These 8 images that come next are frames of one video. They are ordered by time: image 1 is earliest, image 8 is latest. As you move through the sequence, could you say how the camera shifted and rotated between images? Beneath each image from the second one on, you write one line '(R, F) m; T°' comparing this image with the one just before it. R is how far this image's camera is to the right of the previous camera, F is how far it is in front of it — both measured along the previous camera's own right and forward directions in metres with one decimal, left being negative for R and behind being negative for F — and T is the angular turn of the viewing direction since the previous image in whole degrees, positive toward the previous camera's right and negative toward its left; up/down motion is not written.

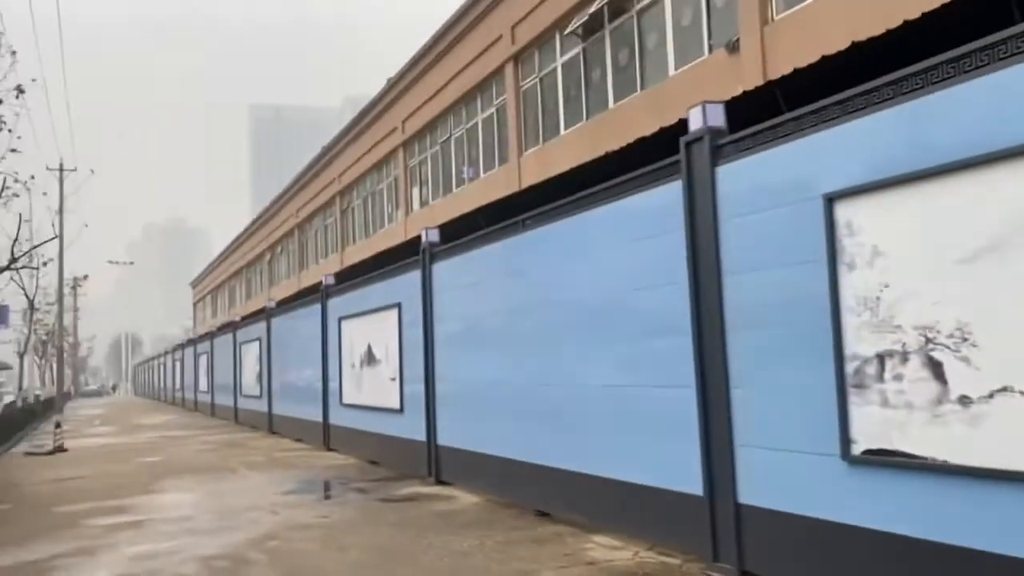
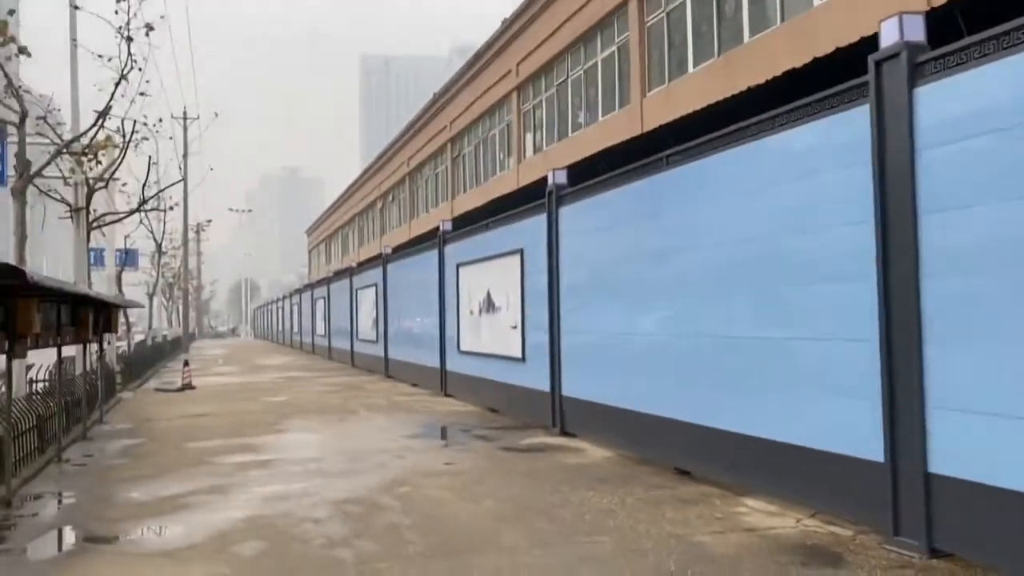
(-0.4, +0.6) m; -7°
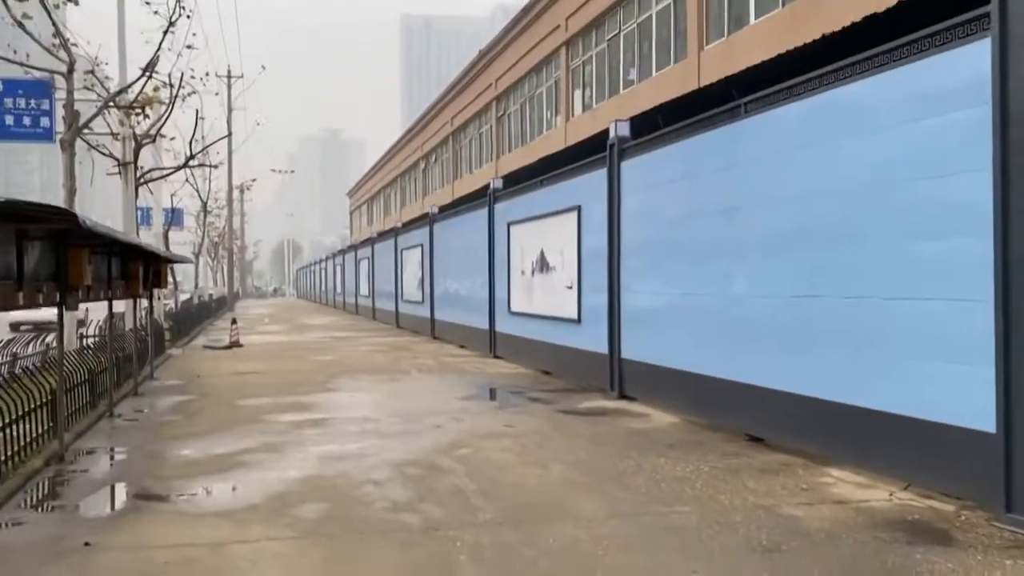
(-0.3, +0.5) m; -3°
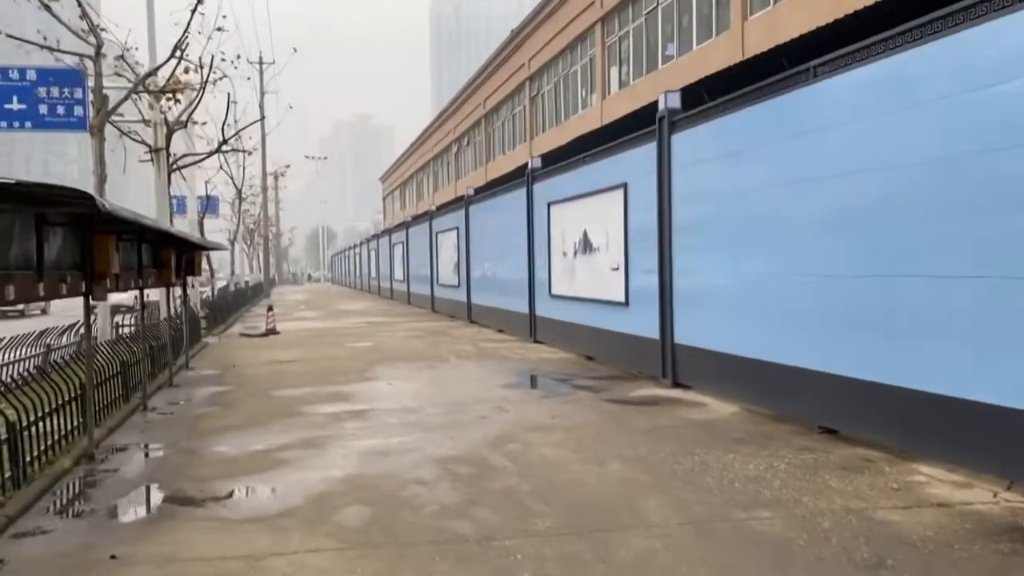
(-0.2, +0.6) m; -2°
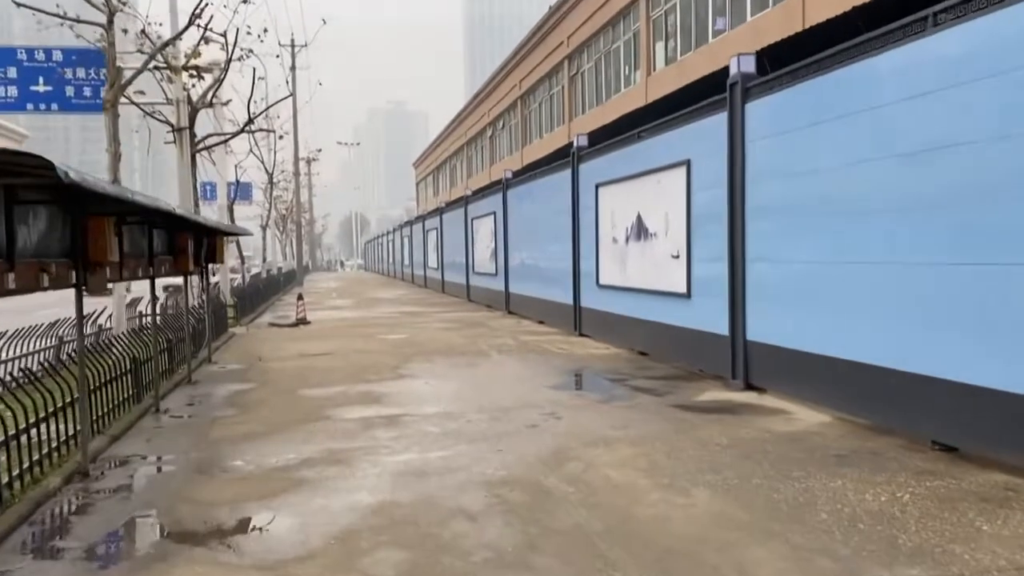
(-0.2, +1.2) m; -2°
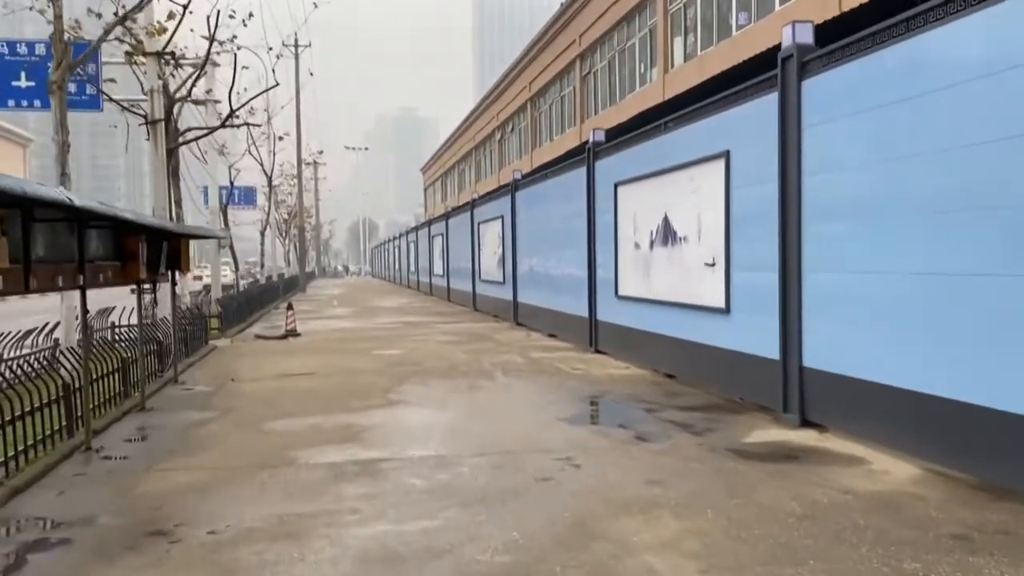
(0.0, +1.7) m; -1°
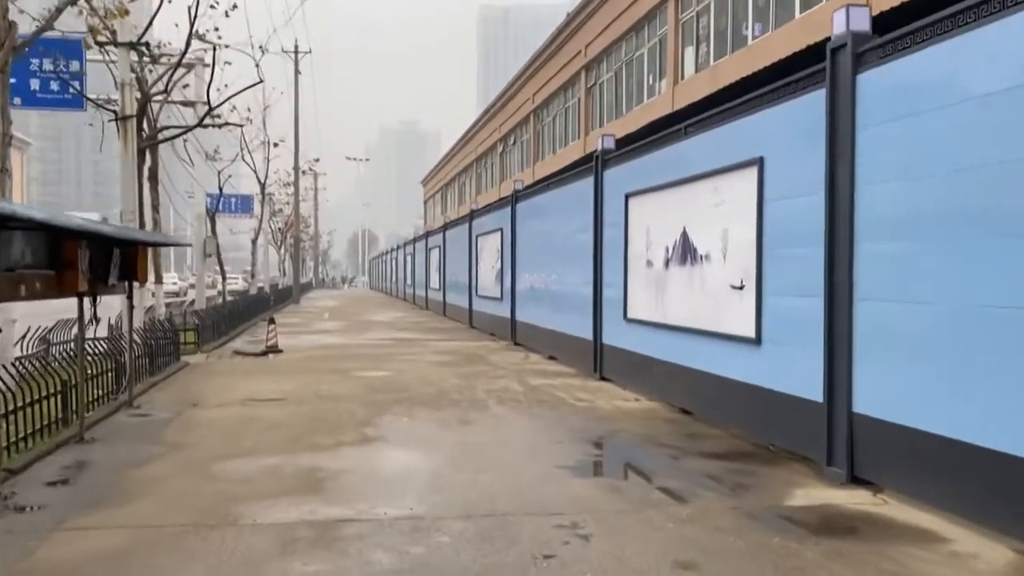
(0.0, +1.3) m; 0°
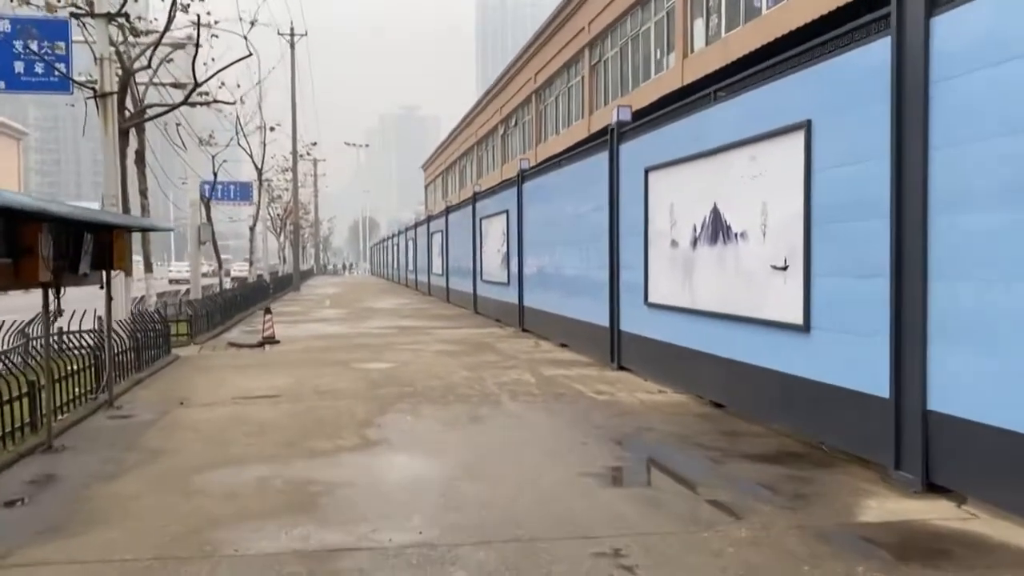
(-0.1, +0.9) m; 0°
